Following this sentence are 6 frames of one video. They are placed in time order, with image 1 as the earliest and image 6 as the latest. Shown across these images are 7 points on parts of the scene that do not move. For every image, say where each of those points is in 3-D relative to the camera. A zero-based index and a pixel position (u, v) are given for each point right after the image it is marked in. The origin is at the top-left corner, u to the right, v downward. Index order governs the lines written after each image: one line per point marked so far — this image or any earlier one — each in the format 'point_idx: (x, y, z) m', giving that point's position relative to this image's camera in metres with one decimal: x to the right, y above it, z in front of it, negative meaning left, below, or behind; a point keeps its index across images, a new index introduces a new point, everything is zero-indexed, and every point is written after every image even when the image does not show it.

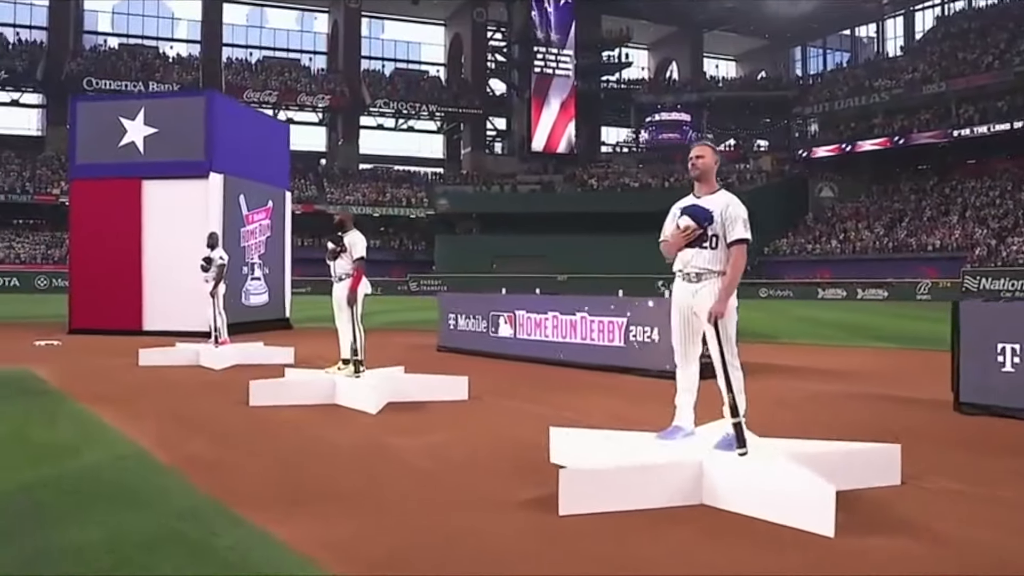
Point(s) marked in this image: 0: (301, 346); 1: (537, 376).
0: (-3.7, -1.0, +17.1) m
1: (+0.3, -1.1, +12.0) m
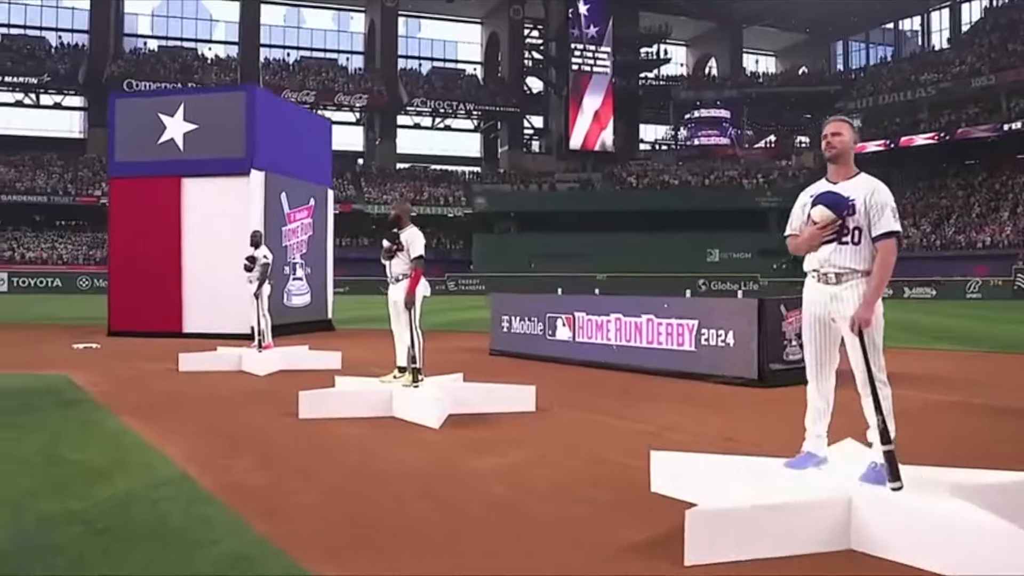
0: (-2.8, -1.0, +16.4) m
1: (+1.0, -1.1, +11.2) m
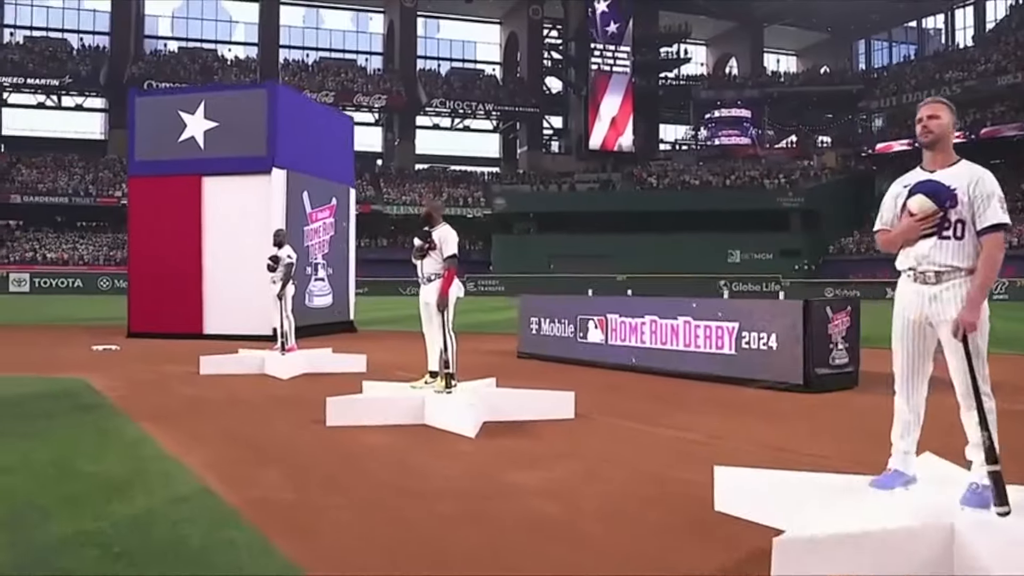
0: (-2.3, -1.0, +16.0) m
1: (+1.4, -1.1, +10.7) m
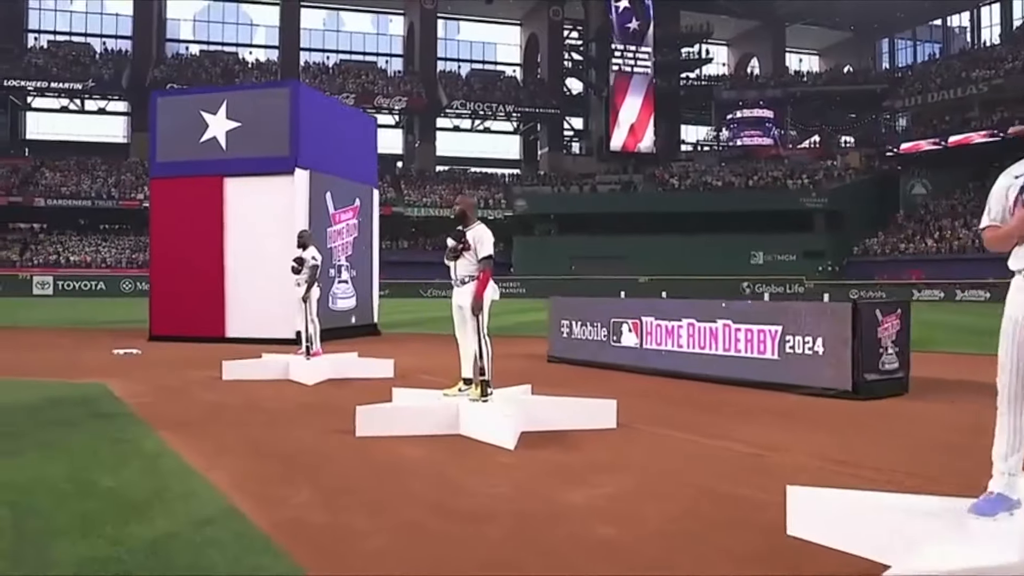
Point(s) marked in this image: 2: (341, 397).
0: (-1.9, -1.1, +15.6) m
1: (+1.8, -1.1, +10.3) m
2: (-1.7, -1.1, +9.8) m
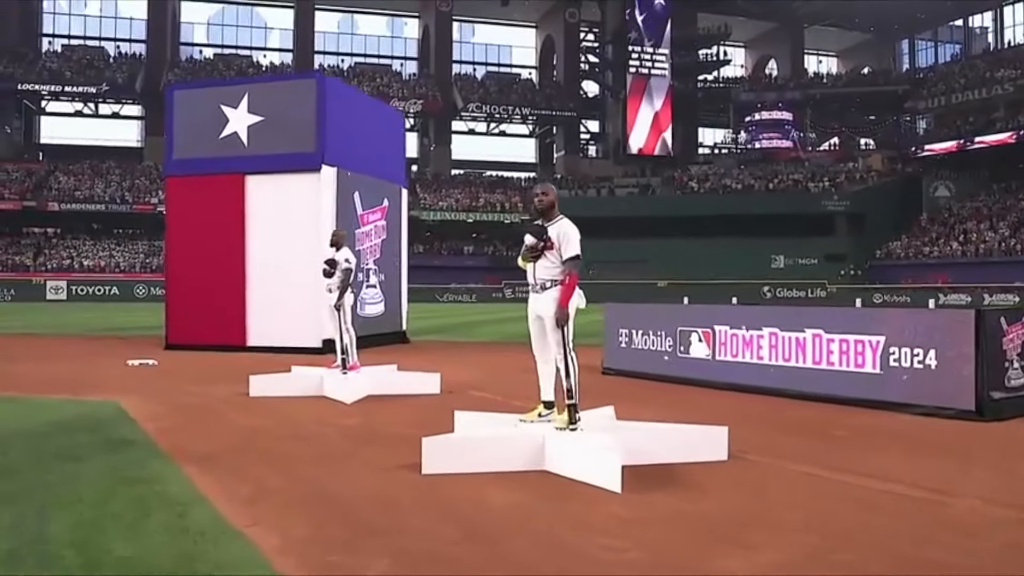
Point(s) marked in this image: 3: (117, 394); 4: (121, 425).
0: (-1.2, -1.1, +14.3) m
1: (+2.4, -1.2, +9.0) m
2: (-1.1, -1.1, +8.5) m
3: (-4.3, -1.1, +10.5) m
4: (-3.2, -1.1, +8.0) m
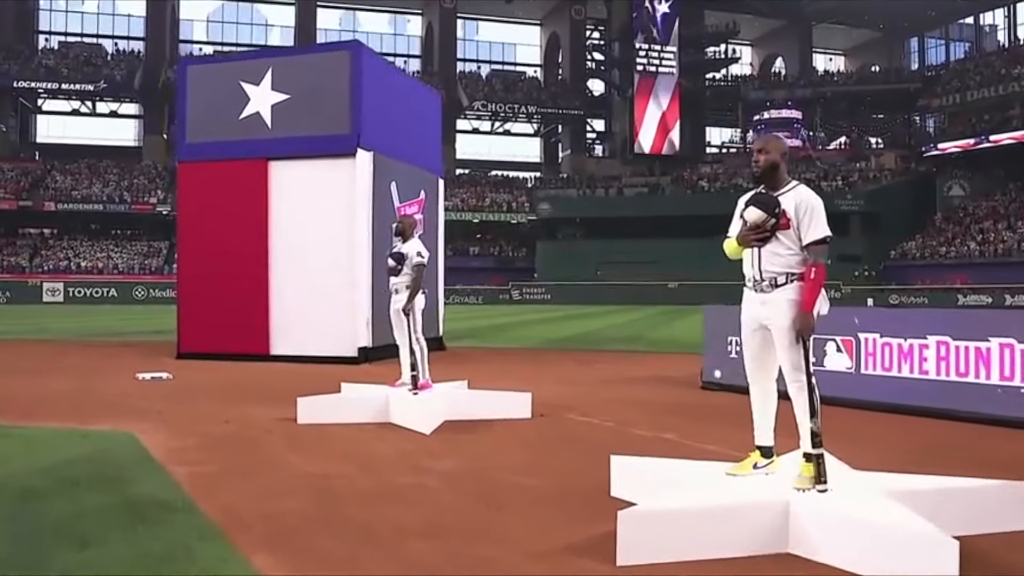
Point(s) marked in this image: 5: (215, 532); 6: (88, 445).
0: (-0.2, -1.1, +12.3) m
1: (+3.4, -1.2, +6.9) m
2: (-0.1, -1.1, +6.4) m
3: (-3.3, -1.1, +8.4) m
4: (-2.2, -1.1, +5.9) m
5: (-1.4, -1.1, +4.6) m
6: (-3.0, -1.1, +7.0) m
